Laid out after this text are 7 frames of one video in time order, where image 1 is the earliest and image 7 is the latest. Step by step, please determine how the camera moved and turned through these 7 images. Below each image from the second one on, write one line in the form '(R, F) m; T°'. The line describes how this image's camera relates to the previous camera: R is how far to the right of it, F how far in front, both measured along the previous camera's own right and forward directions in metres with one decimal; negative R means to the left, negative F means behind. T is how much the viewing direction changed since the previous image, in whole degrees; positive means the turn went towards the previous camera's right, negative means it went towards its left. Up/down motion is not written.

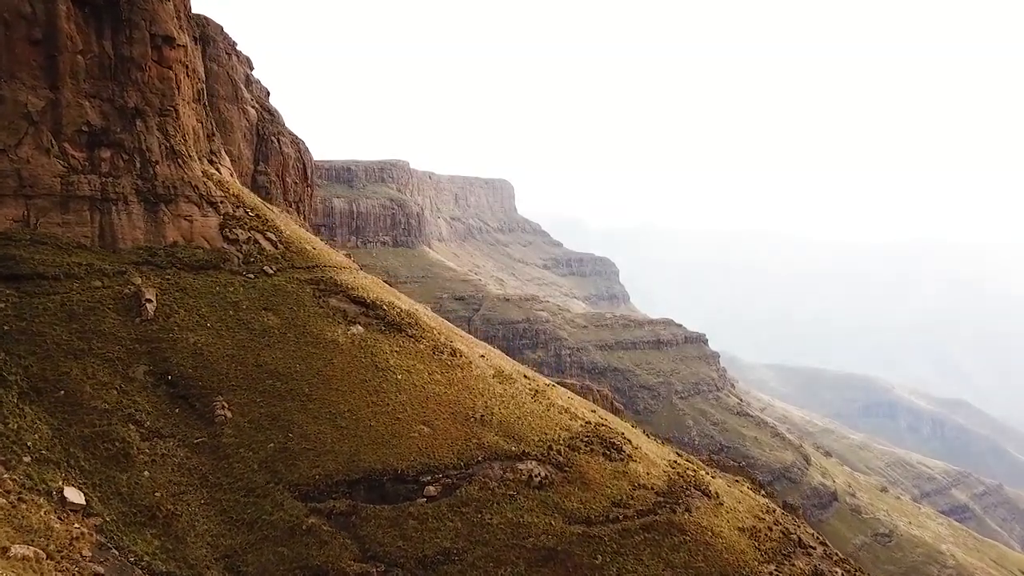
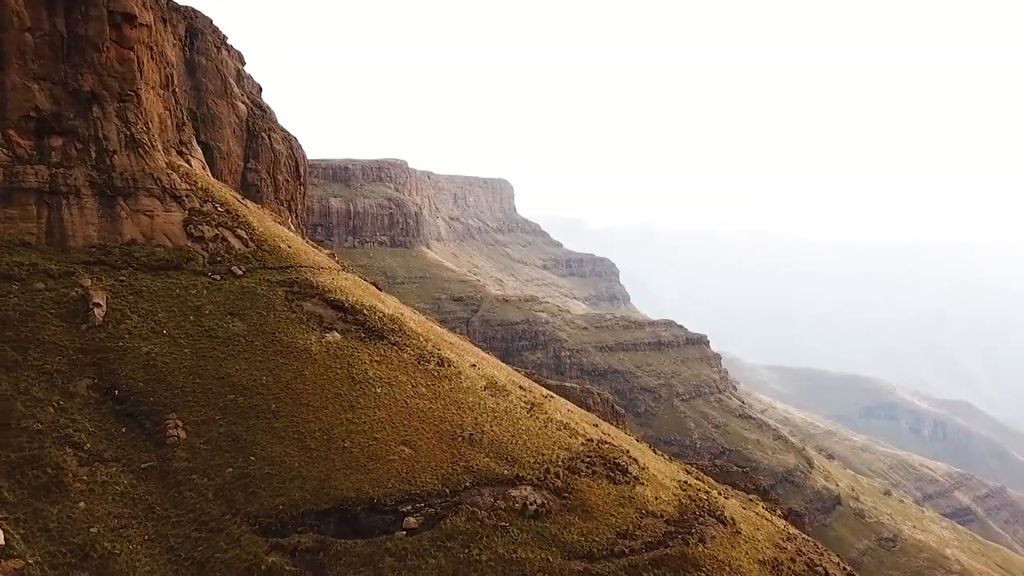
(+0.2, +2.2) m; 0°
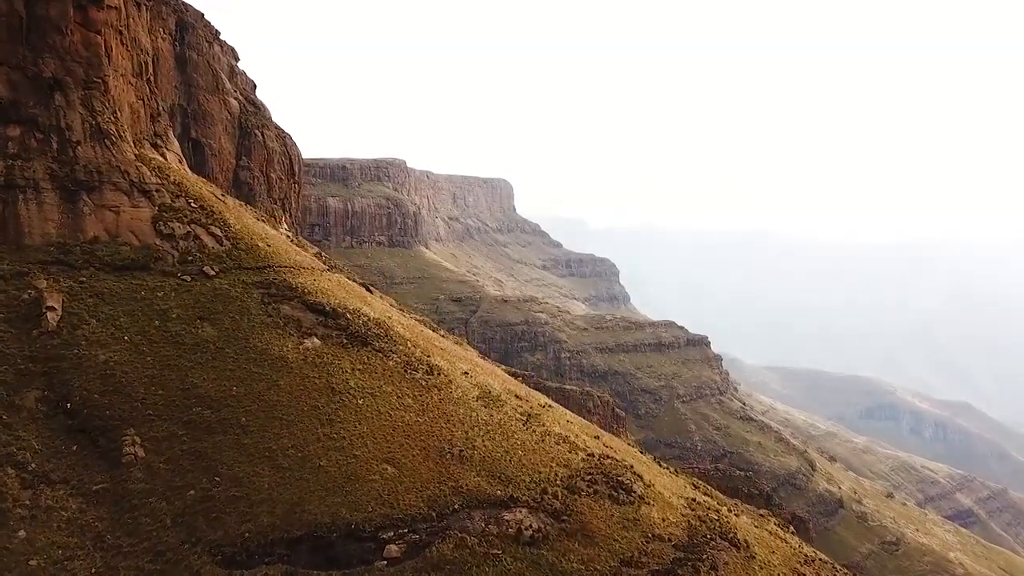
(+0.1, +1.6) m; 0°
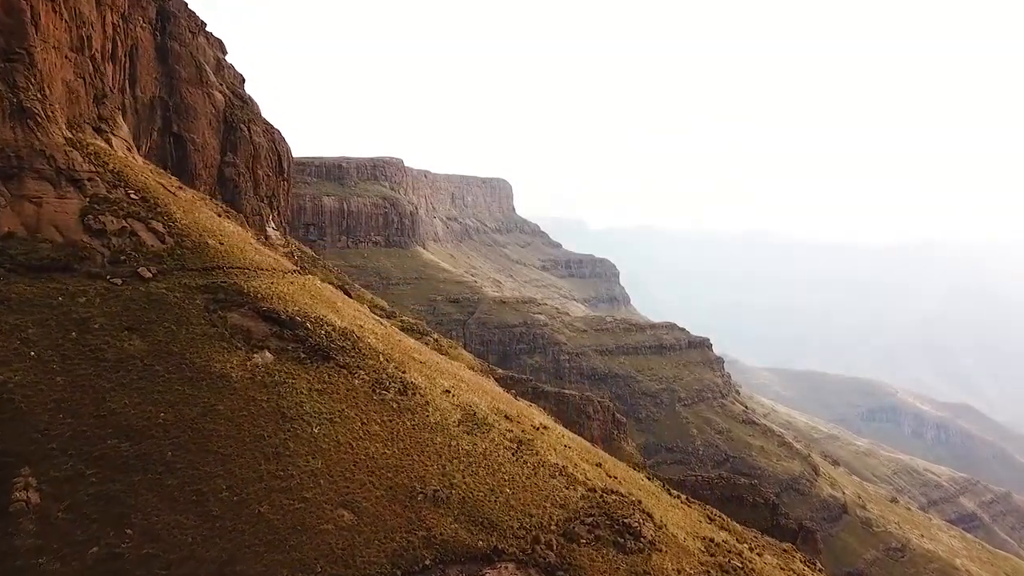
(+0.2, +2.8) m; 0°
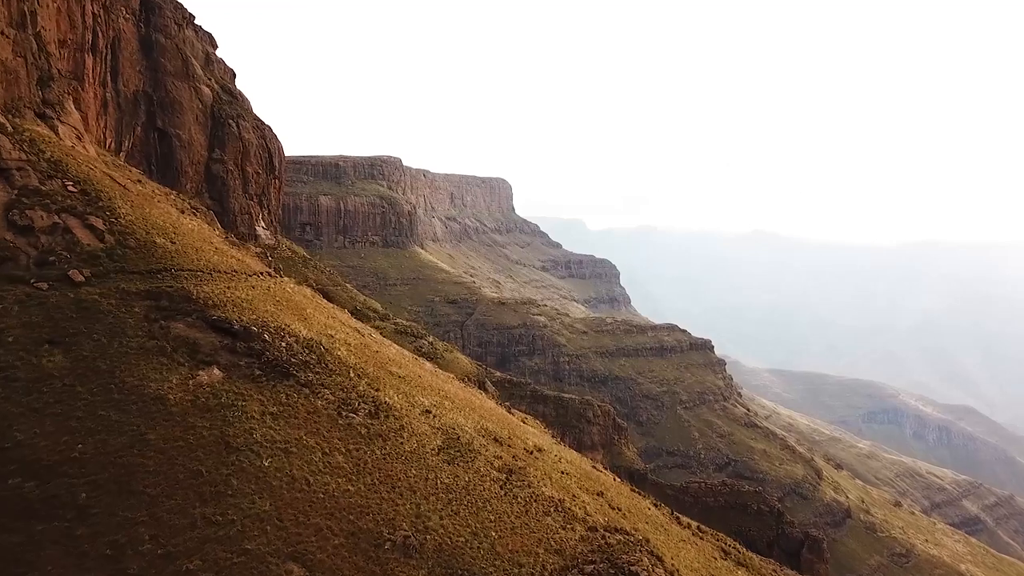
(+0.2, +2.2) m; 0°
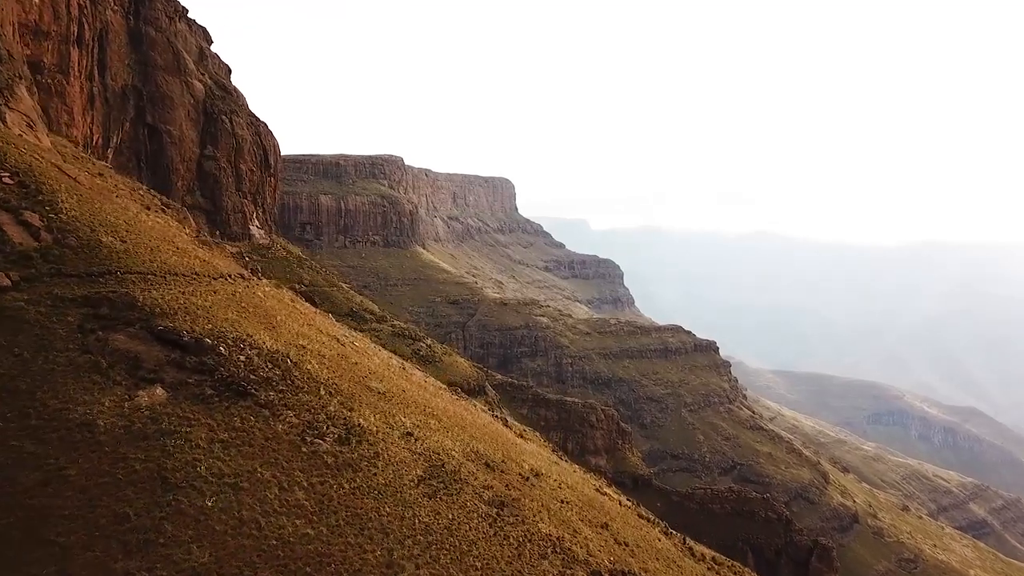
(+0.2, +1.9) m; 0°
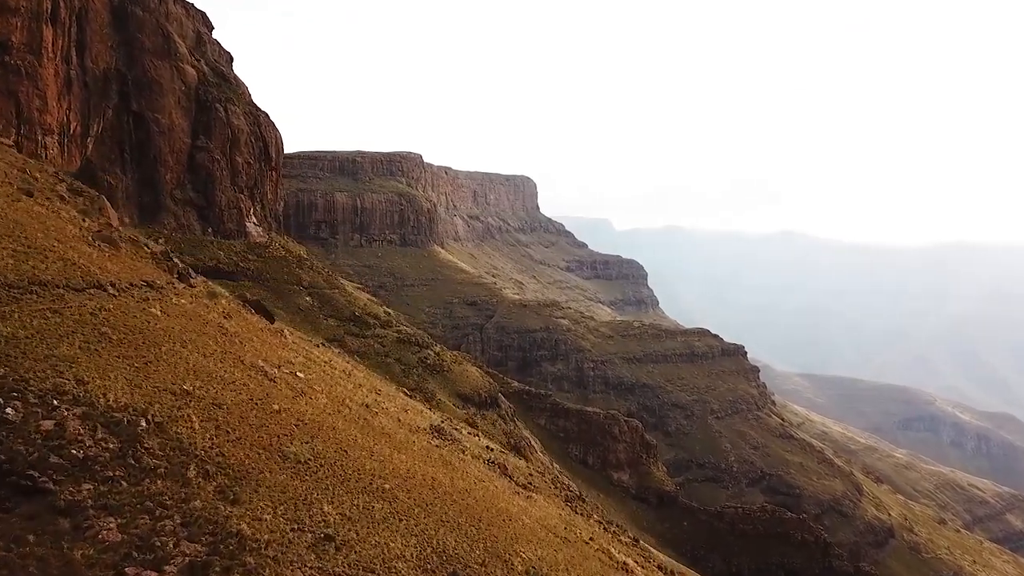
(+0.5, +5.1) m; -2°
